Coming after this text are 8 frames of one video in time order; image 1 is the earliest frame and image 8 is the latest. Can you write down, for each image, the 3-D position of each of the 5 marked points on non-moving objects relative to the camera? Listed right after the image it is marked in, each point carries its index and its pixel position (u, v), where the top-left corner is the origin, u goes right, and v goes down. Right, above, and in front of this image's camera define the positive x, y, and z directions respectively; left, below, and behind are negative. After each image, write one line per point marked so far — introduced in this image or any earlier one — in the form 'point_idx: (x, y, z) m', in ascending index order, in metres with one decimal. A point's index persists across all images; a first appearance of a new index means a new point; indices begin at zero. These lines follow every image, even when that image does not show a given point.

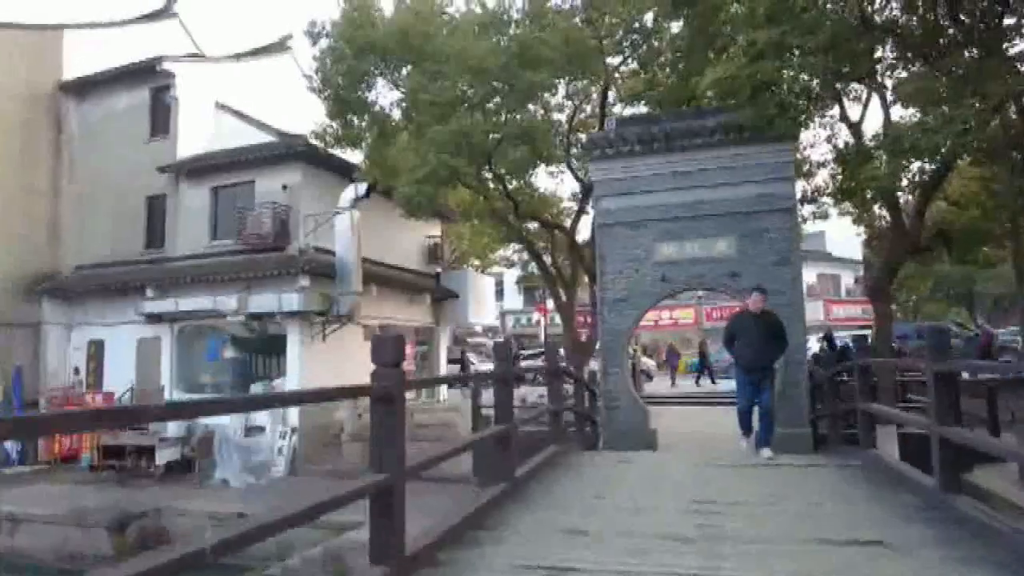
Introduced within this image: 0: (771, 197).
0: (+4.3, +1.5, +10.8) m
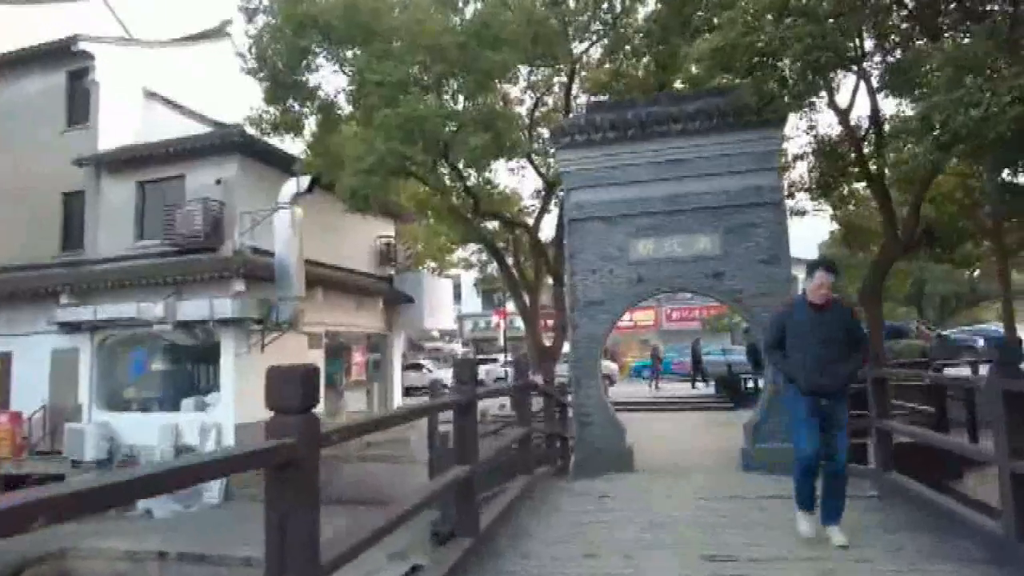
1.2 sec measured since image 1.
0: (+3.7, +1.5, +9.9) m
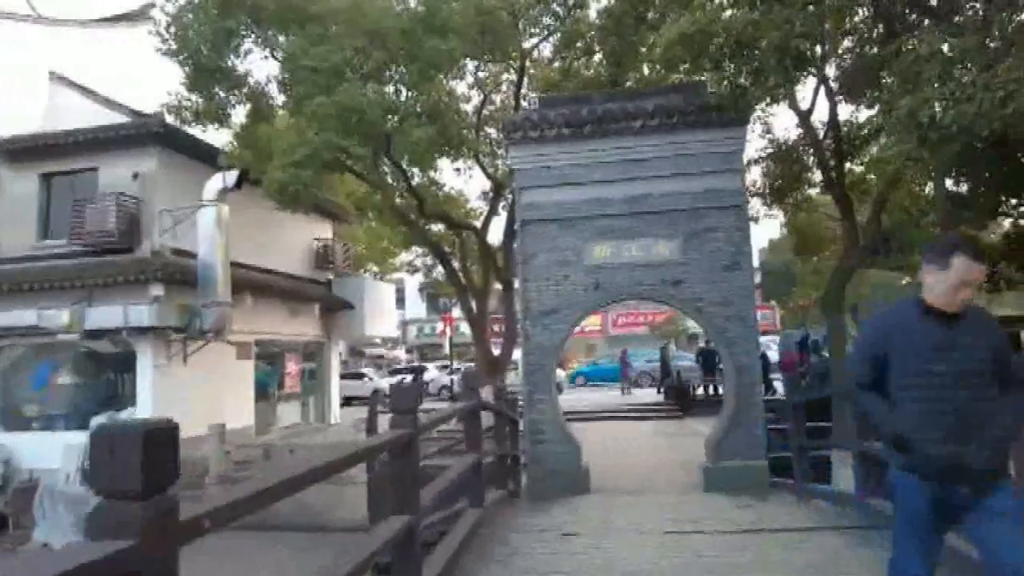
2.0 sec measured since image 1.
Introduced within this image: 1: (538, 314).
0: (+3.0, +1.4, +9.3) m
1: (+0.4, -0.4, +9.5) m
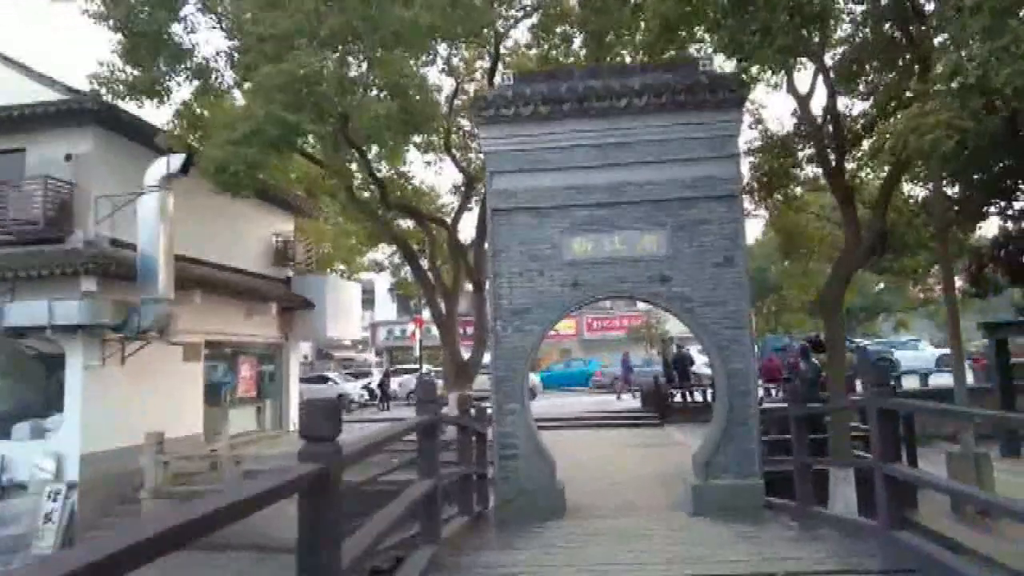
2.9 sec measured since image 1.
0: (+2.6, +1.4, +8.4) m
1: (0.0, -0.3, +8.5) m
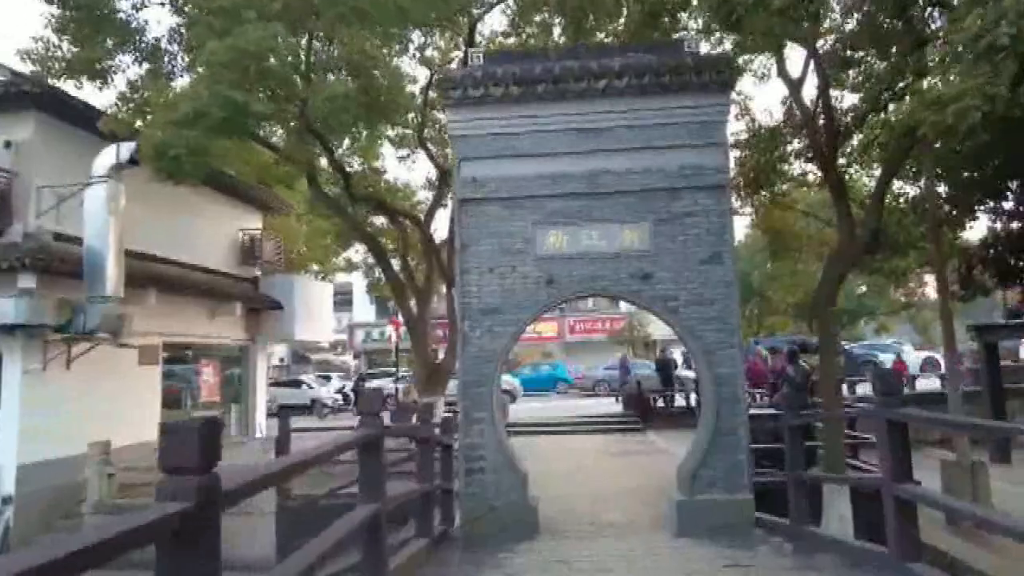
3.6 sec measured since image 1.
0: (+2.2, +1.4, +7.8) m
1: (-0.4, -0.3, +7.8) m
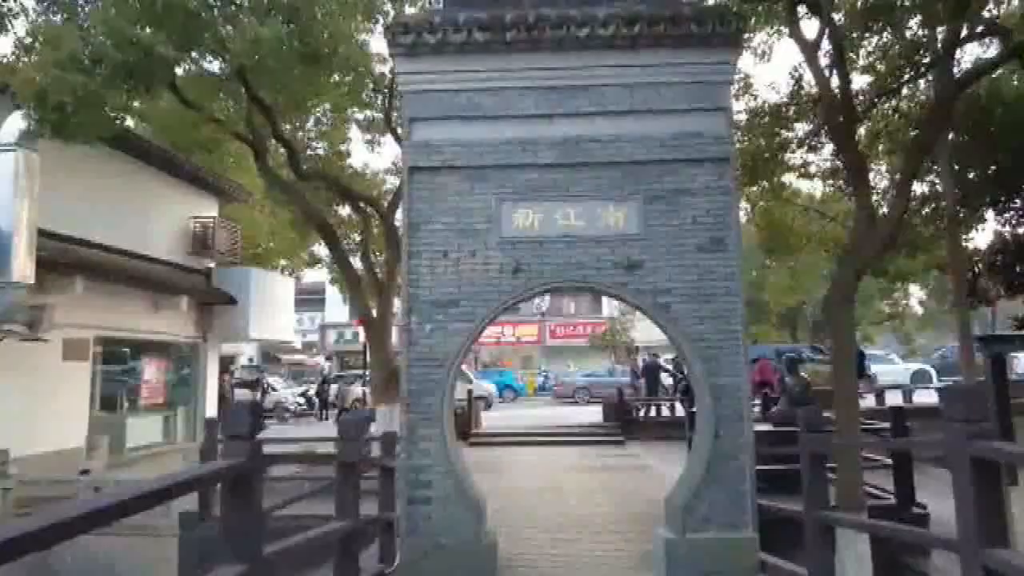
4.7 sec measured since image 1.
0: (+1.8, +1.5, +6.5) m
1: (-0.8, -0.2, +6.4) m
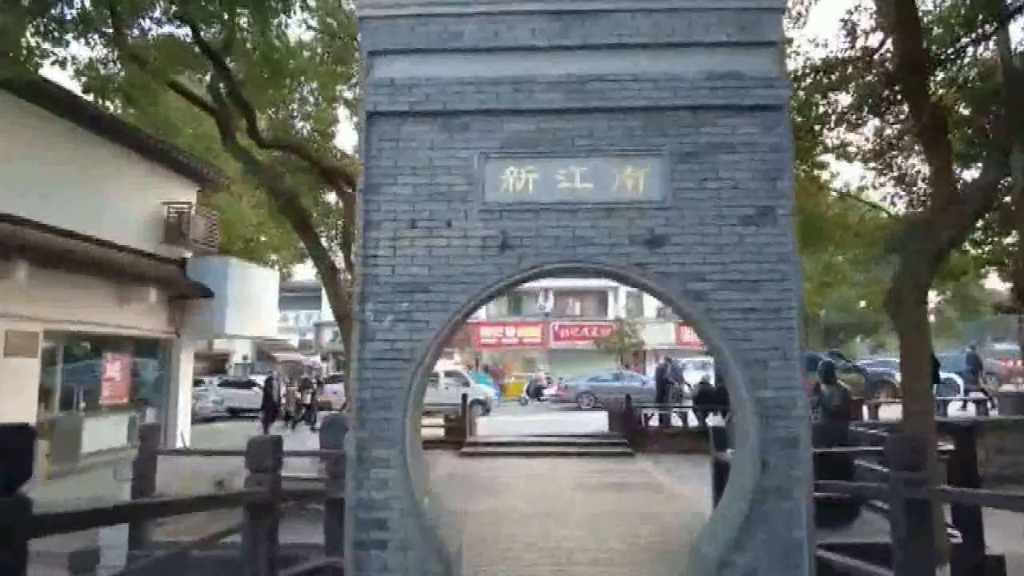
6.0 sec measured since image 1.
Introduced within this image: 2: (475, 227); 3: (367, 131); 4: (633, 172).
0: (+1.8, +1.6, +5.0) m
1: (-0.9, 0.0, +4.9) m
2: (-0.3, +0.5, +5.0) m
3: (-1.1, +1.2, +5.1) m
4: (+0.9, +0.9, +5.0) m
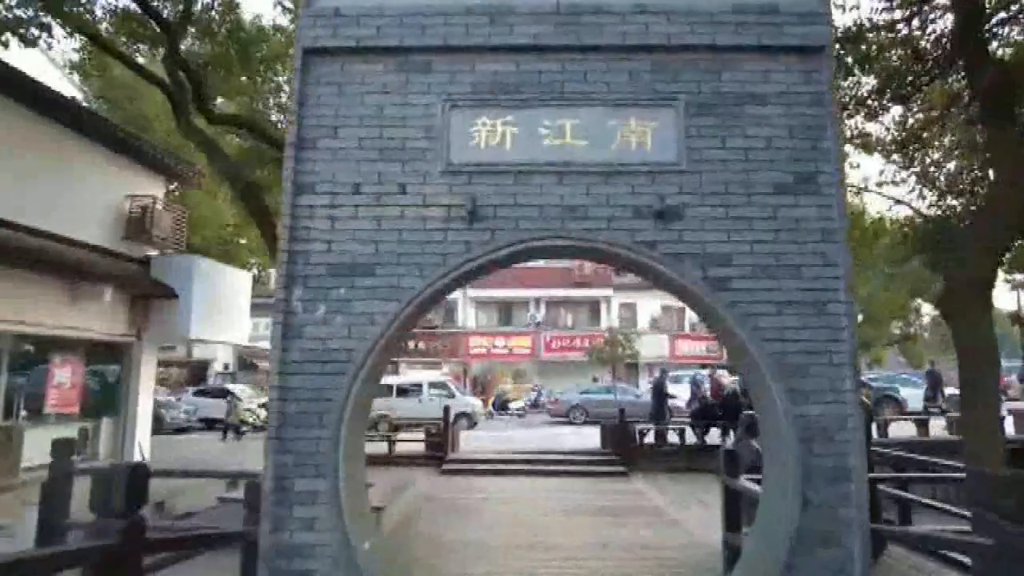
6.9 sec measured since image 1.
0: (+1.6, +1.7, +4.0) m
1: (-1.1, +0.1, +3.9) m
2: (-0.4, +0.6, +3.9) m
3: (-1.3, +1.4, +4.0) m
4: (+0.8, +1.0, +4.0) m
